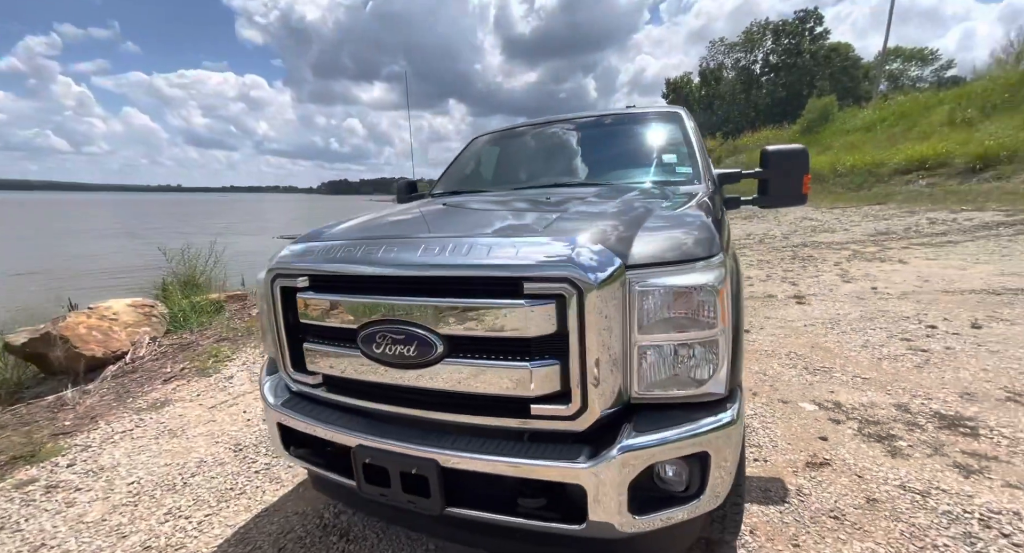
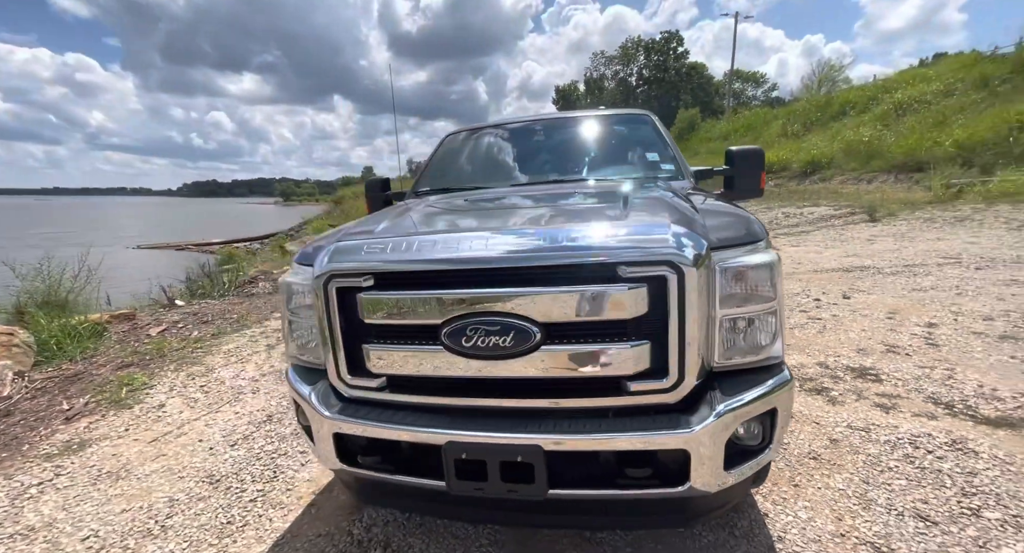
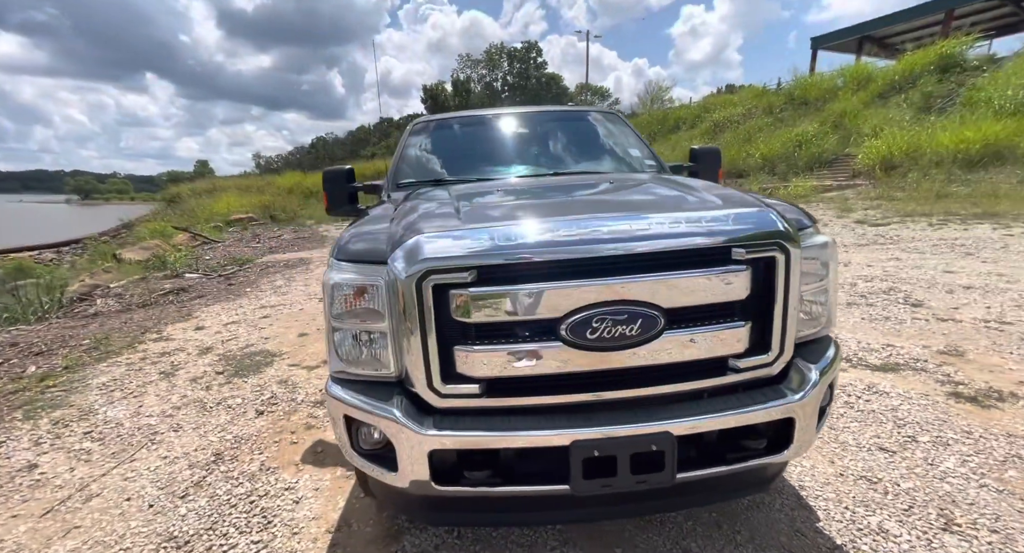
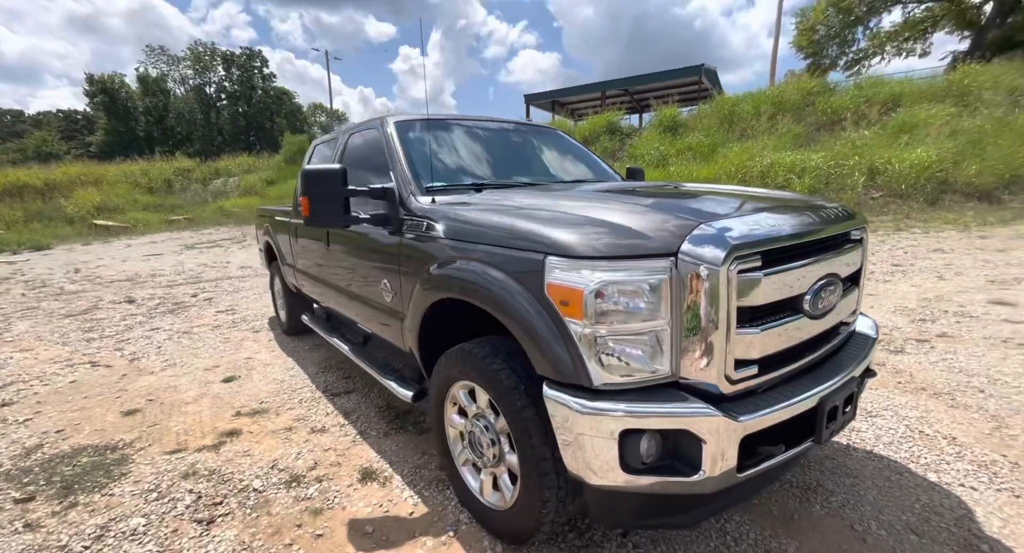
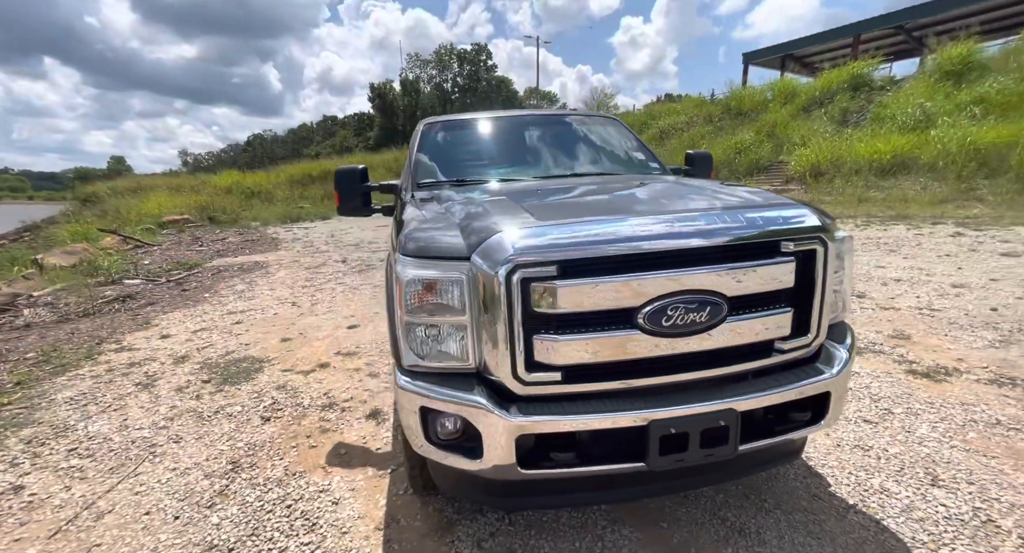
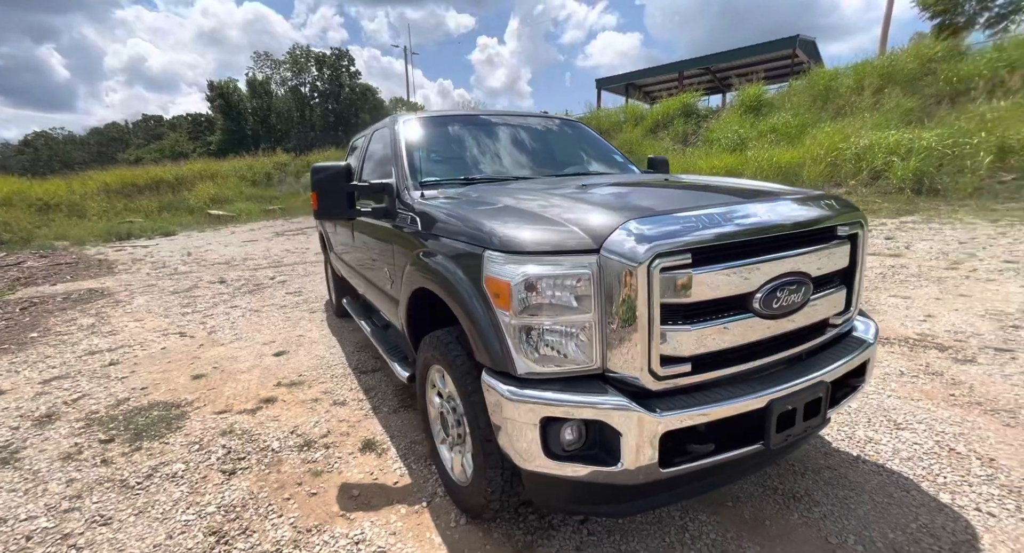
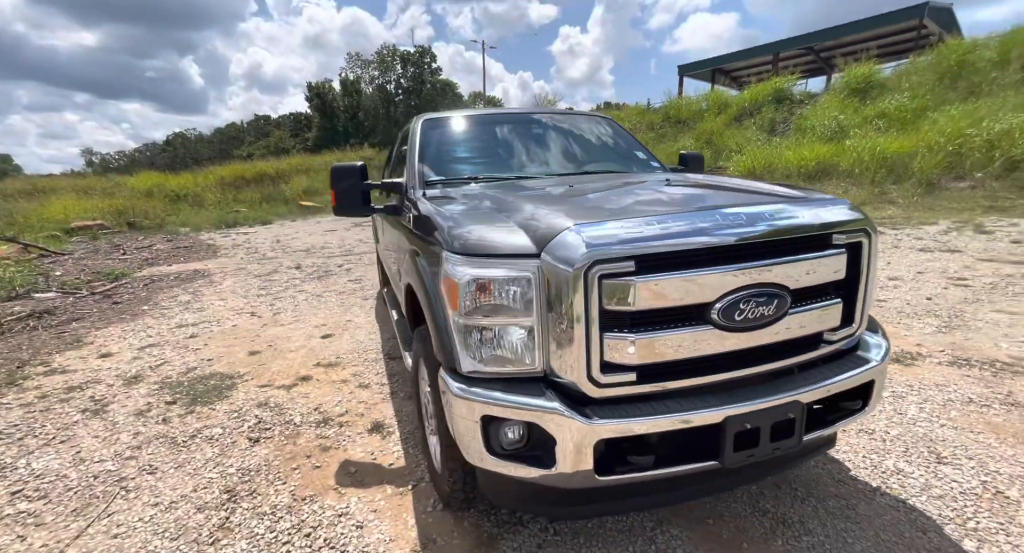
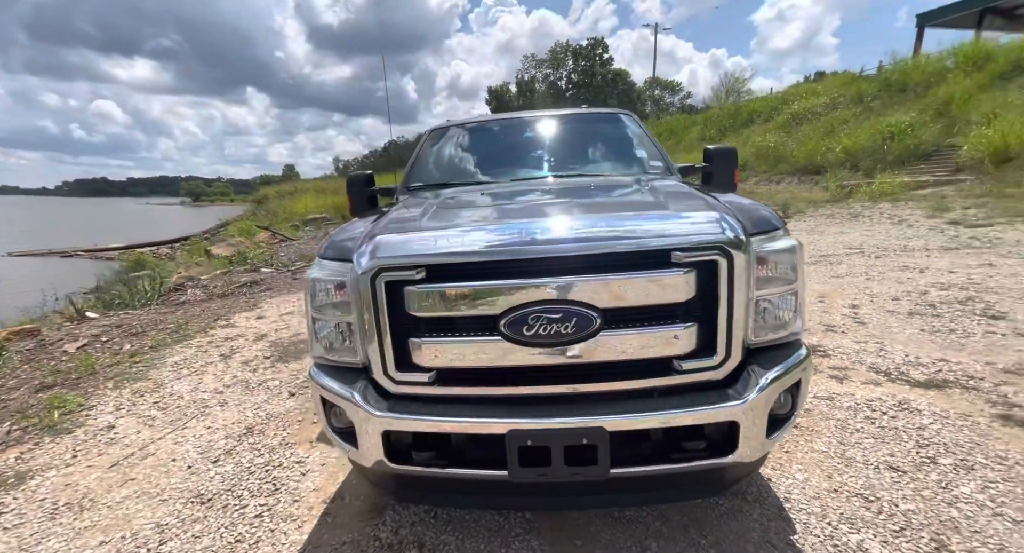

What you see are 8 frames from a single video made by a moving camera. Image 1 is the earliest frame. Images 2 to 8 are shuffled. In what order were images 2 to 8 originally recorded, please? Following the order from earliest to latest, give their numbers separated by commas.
2, 8, 3, 5, 7, 6, 4
